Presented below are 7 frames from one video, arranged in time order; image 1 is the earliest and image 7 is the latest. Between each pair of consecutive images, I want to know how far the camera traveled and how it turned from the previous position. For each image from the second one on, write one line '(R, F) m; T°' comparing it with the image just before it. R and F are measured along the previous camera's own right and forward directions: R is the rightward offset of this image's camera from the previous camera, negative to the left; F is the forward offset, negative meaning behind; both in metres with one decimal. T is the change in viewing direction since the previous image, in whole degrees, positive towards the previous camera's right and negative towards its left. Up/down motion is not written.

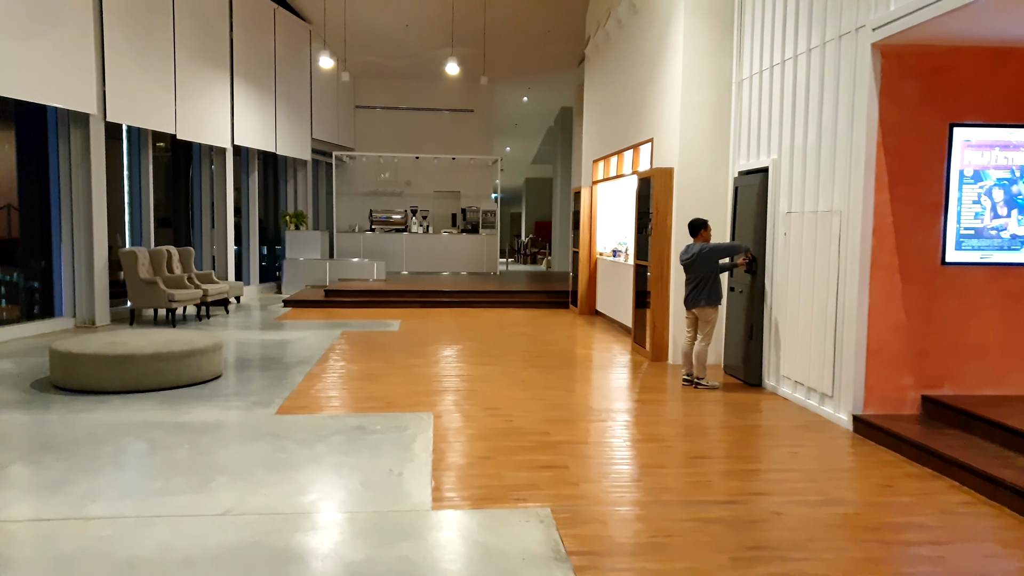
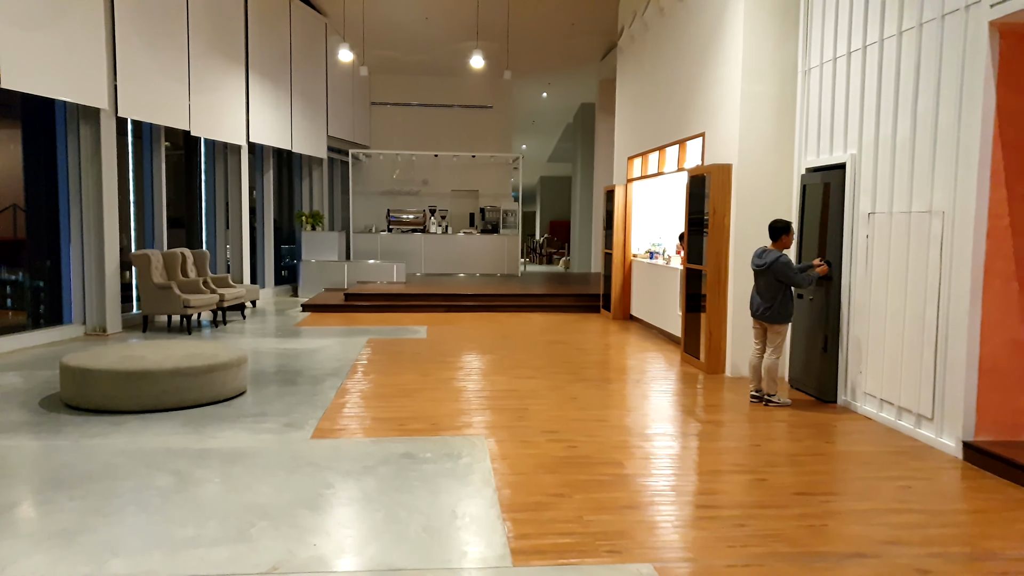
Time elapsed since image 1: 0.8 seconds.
(-0.3, +0.4) m; 0°
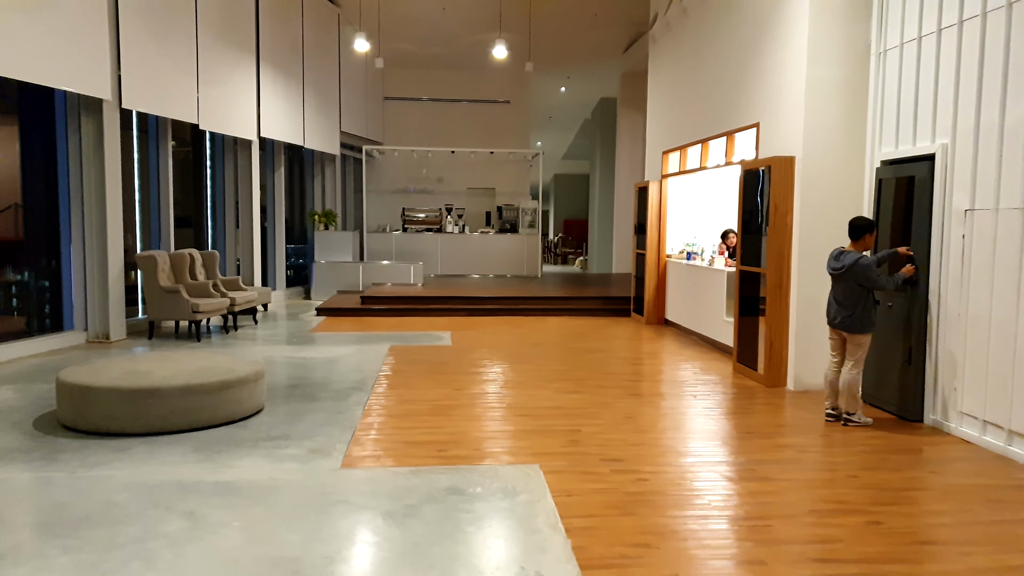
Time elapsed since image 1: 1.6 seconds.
(-0.2, +0.5) m; 0°
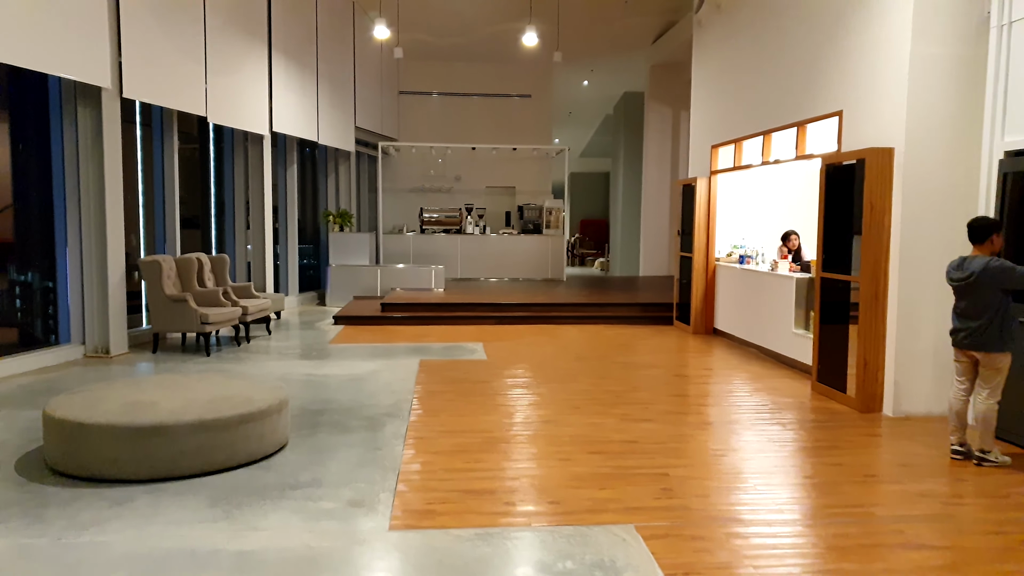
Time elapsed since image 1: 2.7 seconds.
(-0.3, +0.7) m; 0°
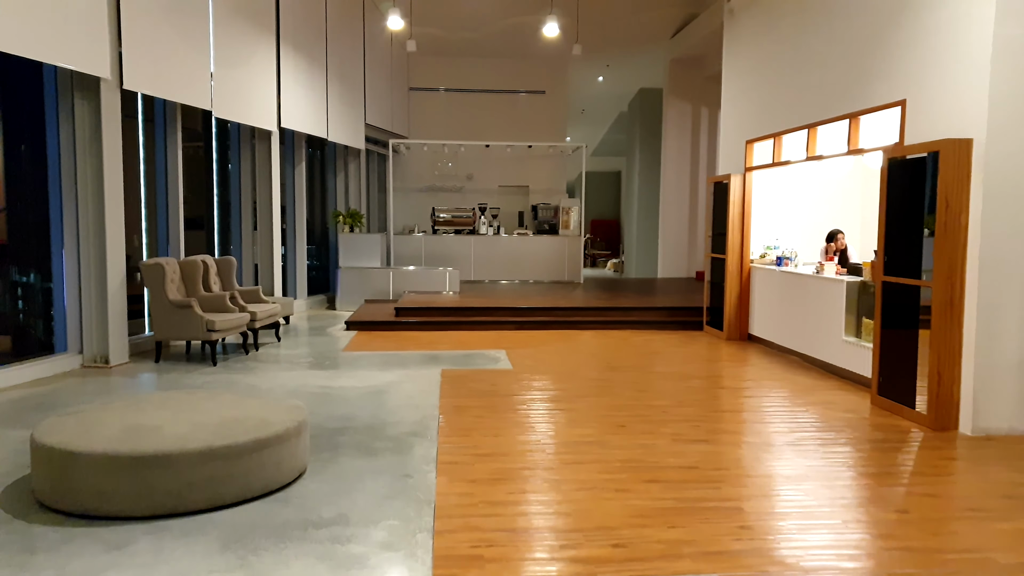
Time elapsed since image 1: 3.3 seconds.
(-0.2, +0.4) m; 0°
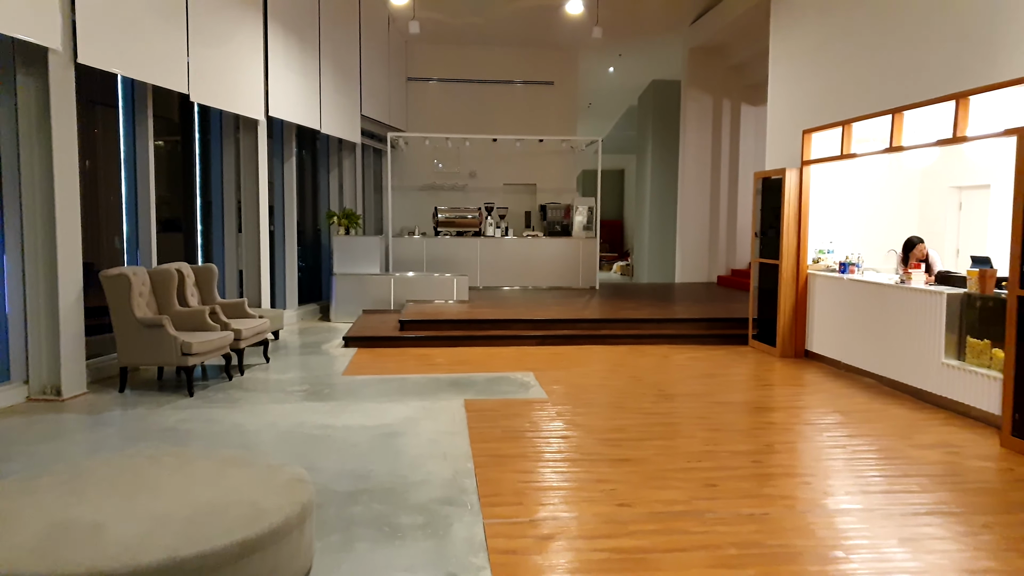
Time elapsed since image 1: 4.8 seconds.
(-0.3, +0.9) m; +1°
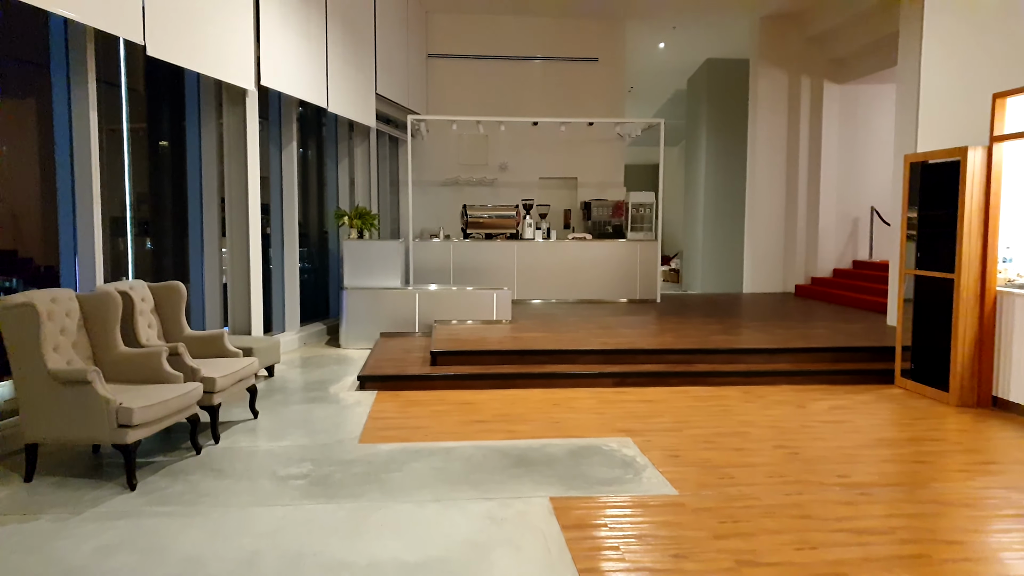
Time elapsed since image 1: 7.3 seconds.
(-0.4, +1.7) m; 0°
